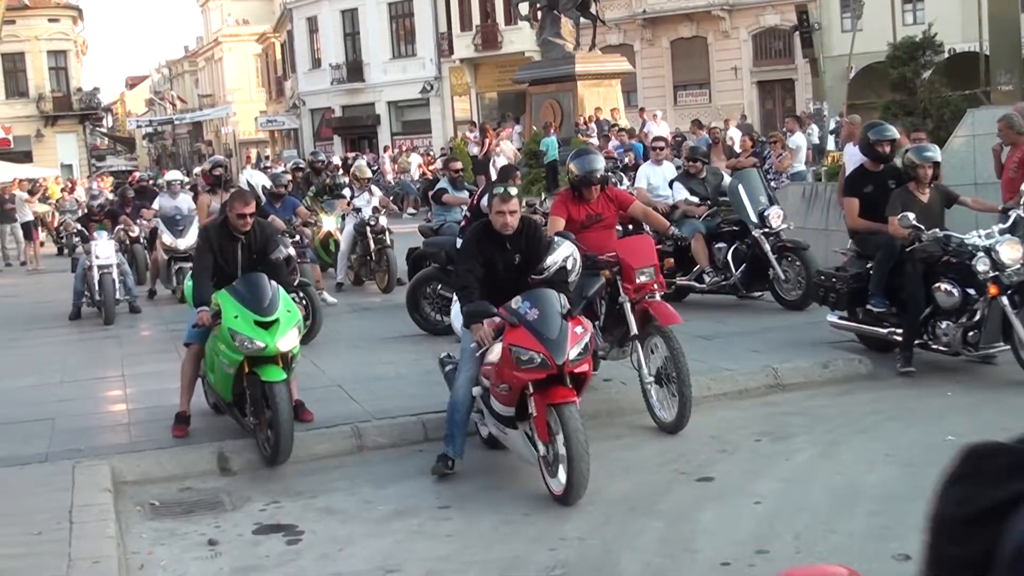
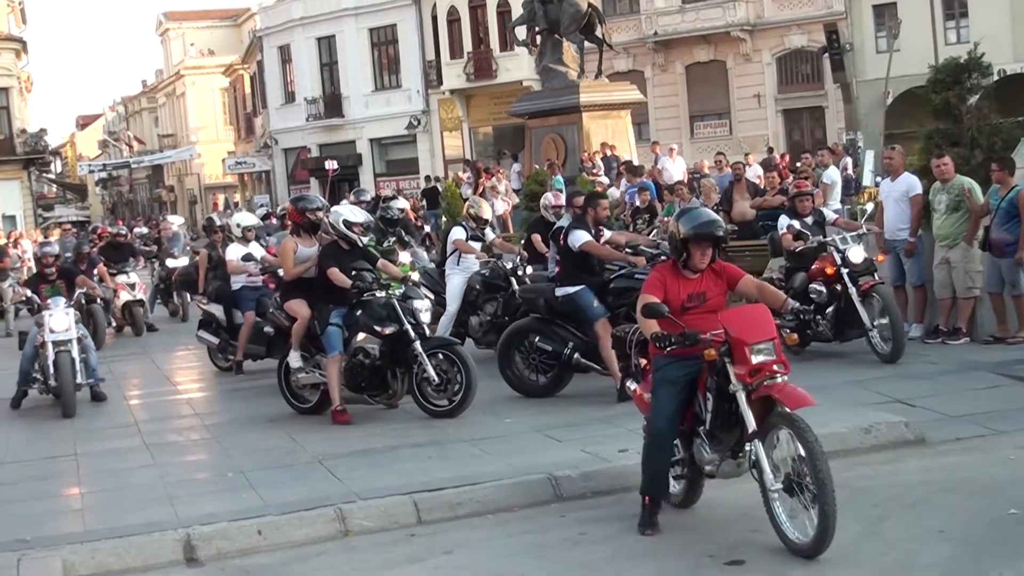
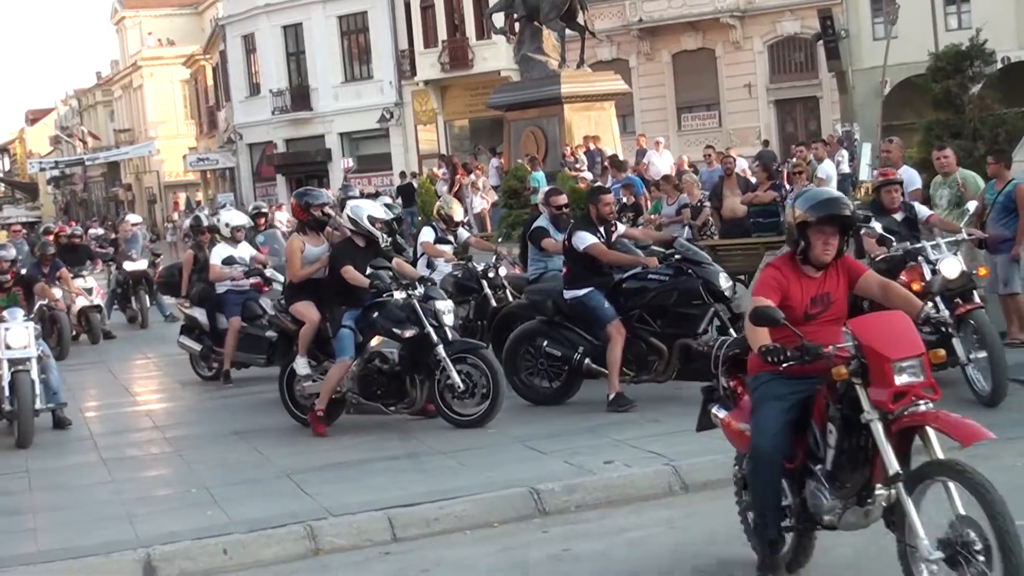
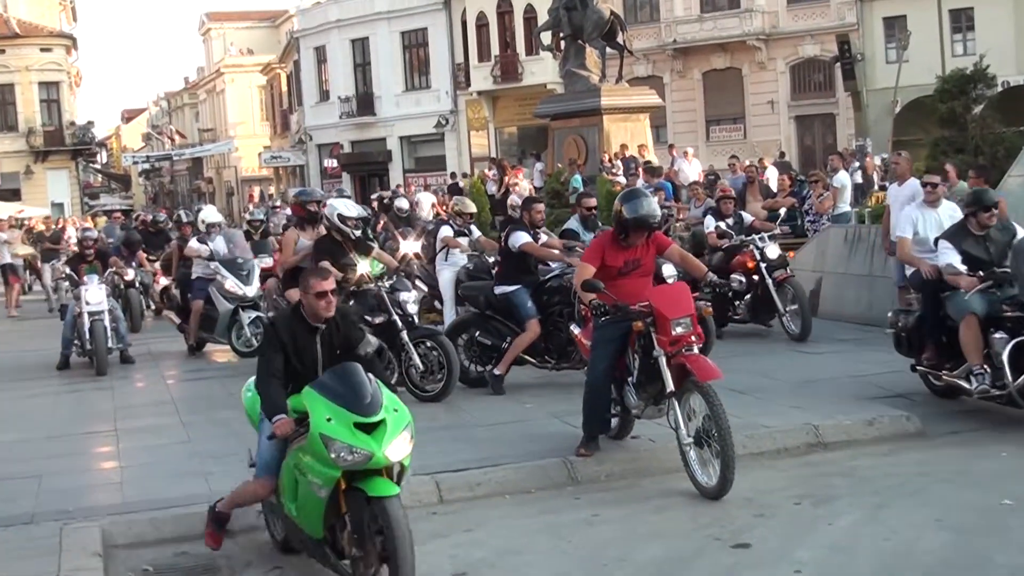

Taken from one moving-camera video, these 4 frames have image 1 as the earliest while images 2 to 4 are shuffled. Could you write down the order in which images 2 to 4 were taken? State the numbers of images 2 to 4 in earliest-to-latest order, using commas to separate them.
4, 2, 3
